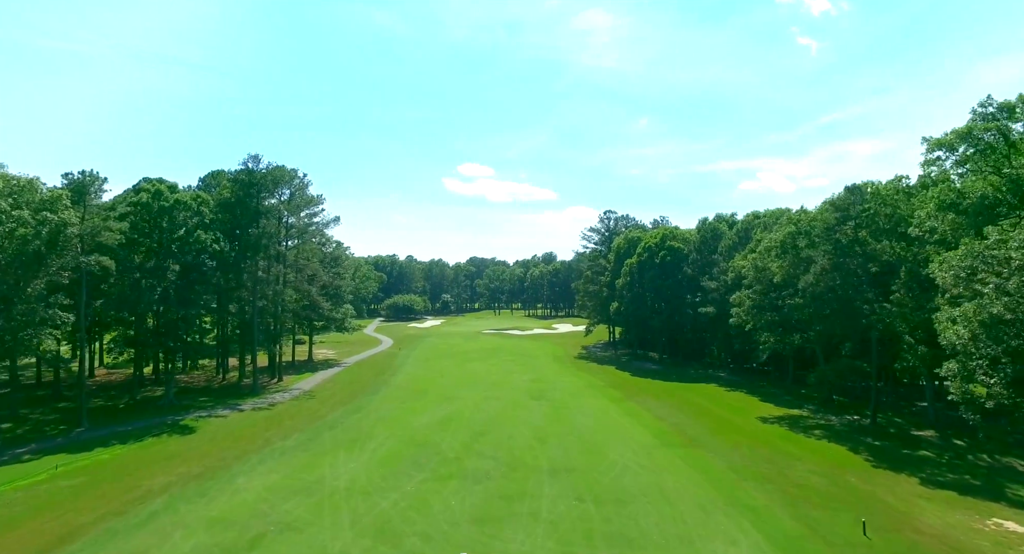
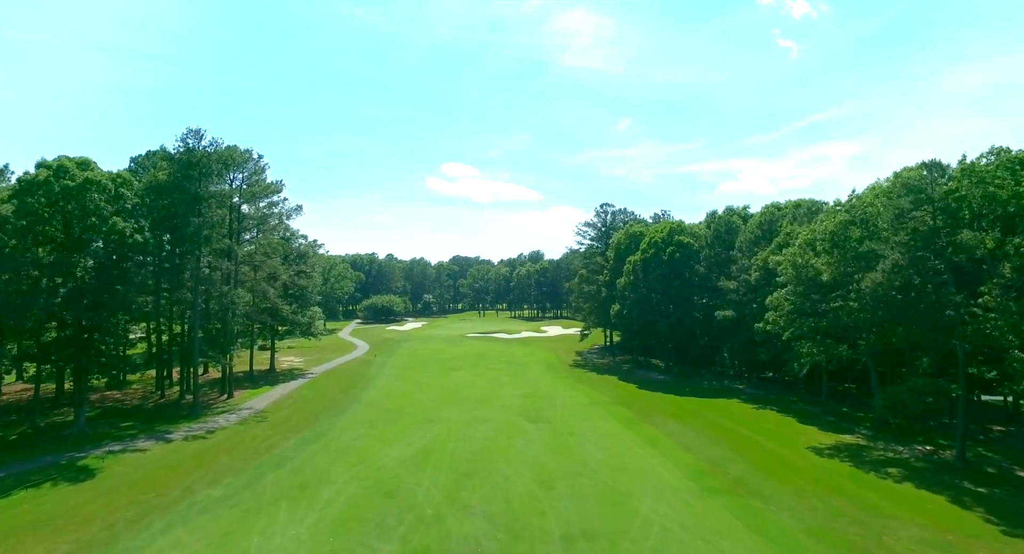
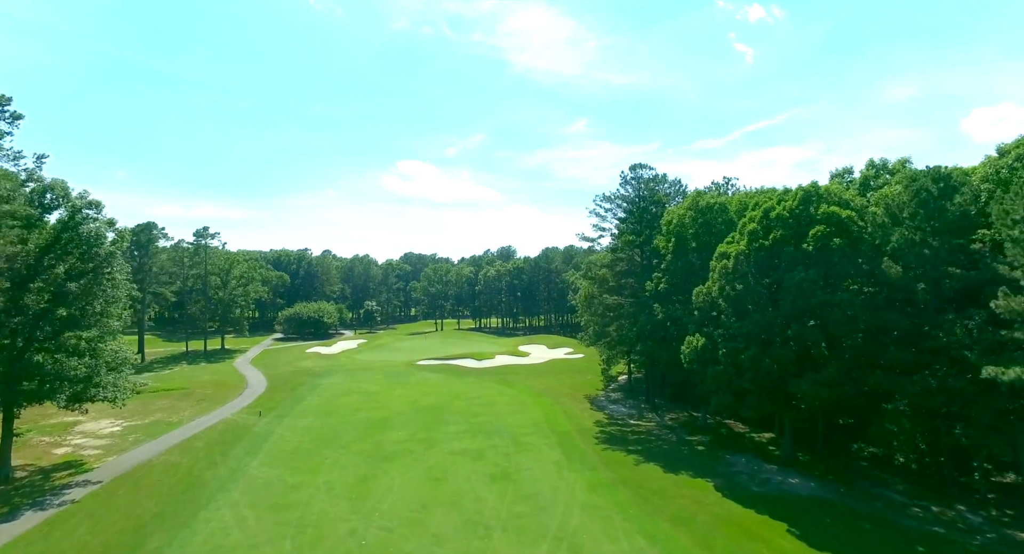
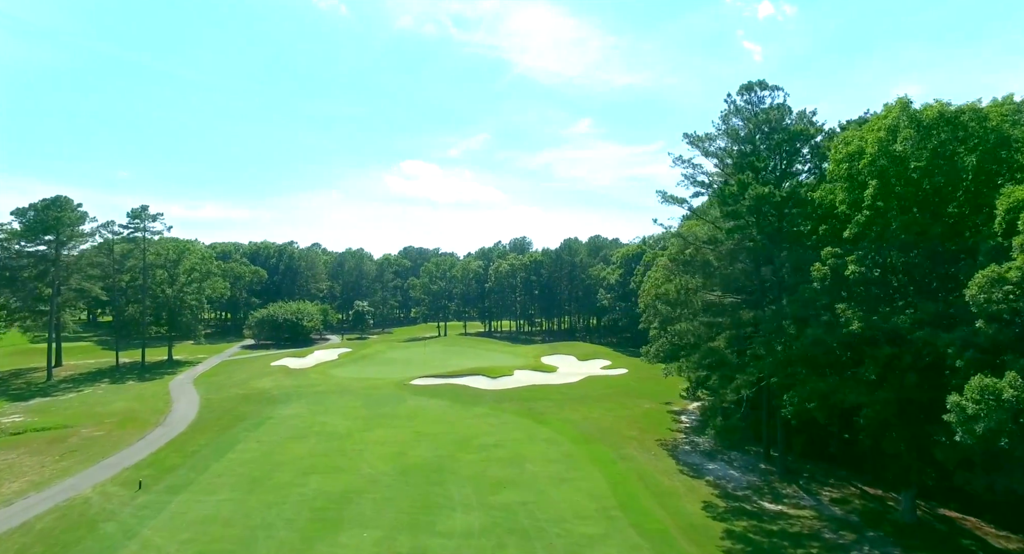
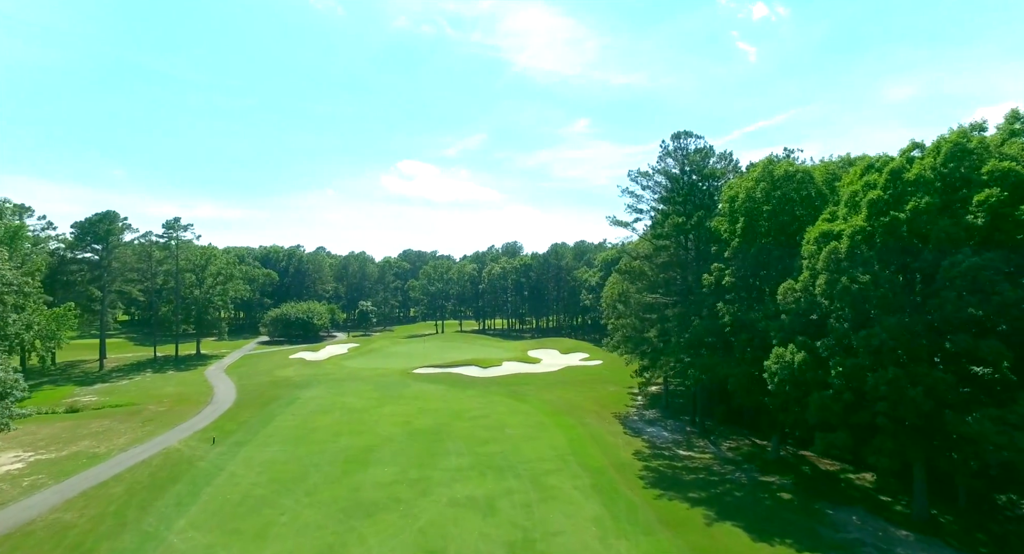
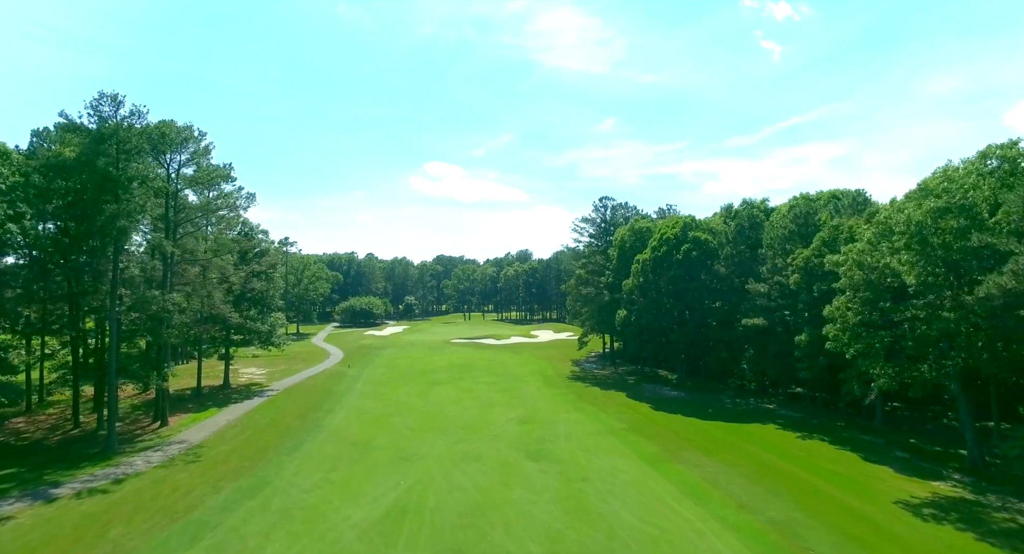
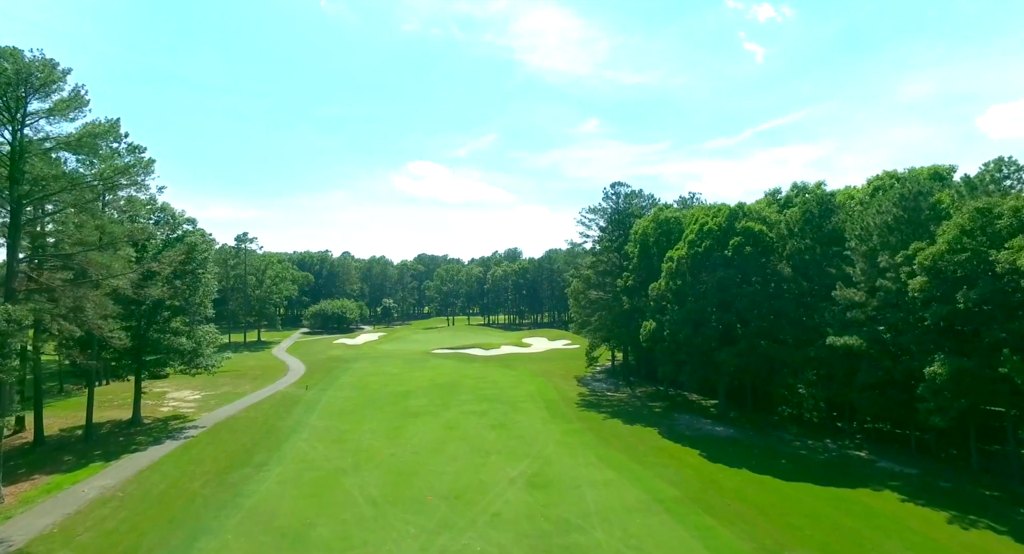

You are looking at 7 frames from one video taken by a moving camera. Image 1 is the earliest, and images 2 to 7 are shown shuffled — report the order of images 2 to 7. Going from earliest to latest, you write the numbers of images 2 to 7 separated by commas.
2, 6, 7, 3, 5, 4
